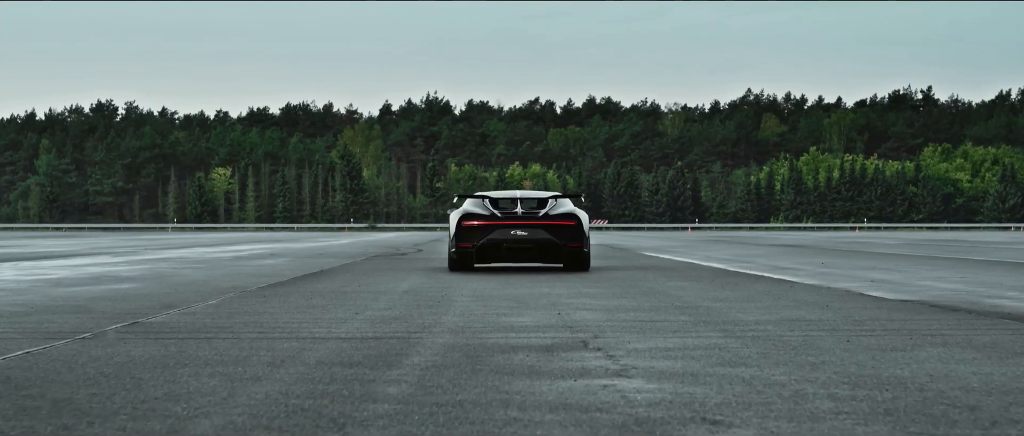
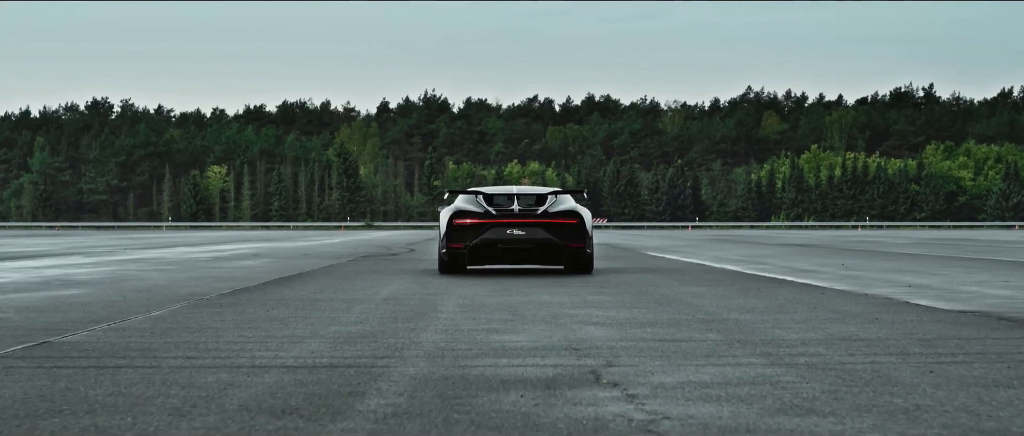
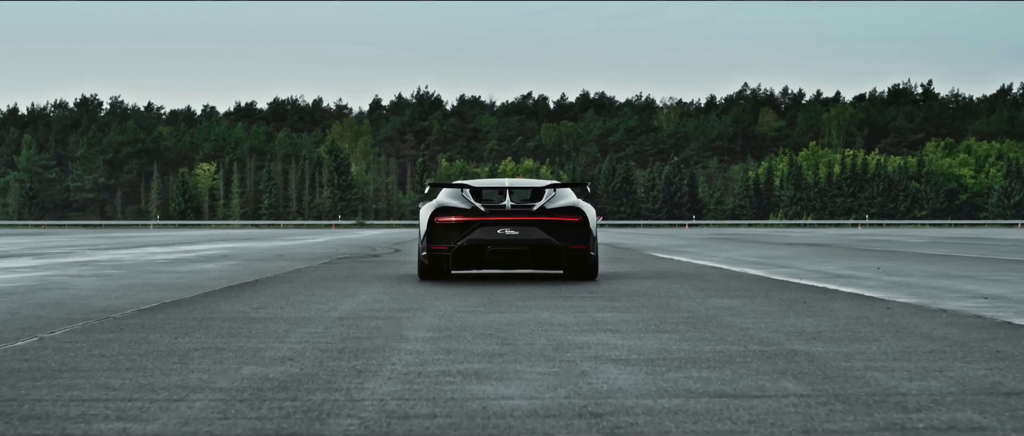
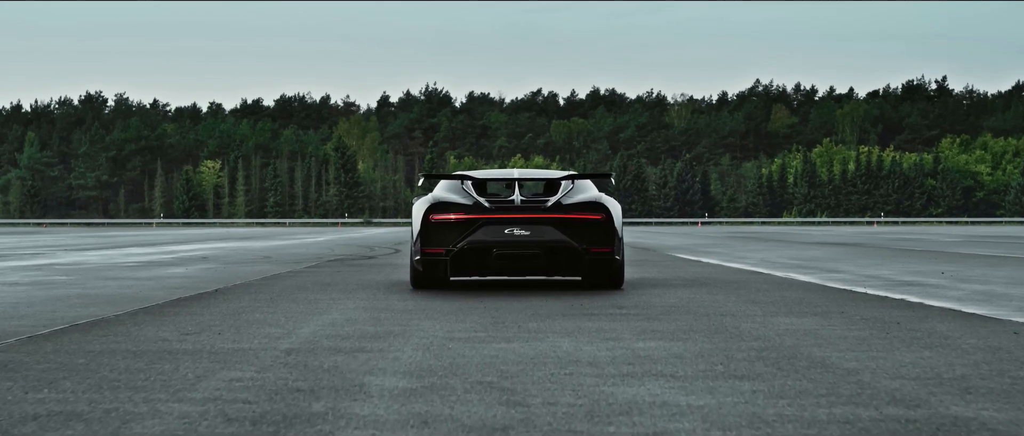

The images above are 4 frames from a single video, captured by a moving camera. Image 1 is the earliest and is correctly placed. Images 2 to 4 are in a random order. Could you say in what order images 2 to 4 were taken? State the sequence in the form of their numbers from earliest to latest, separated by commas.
2, 3, 4
